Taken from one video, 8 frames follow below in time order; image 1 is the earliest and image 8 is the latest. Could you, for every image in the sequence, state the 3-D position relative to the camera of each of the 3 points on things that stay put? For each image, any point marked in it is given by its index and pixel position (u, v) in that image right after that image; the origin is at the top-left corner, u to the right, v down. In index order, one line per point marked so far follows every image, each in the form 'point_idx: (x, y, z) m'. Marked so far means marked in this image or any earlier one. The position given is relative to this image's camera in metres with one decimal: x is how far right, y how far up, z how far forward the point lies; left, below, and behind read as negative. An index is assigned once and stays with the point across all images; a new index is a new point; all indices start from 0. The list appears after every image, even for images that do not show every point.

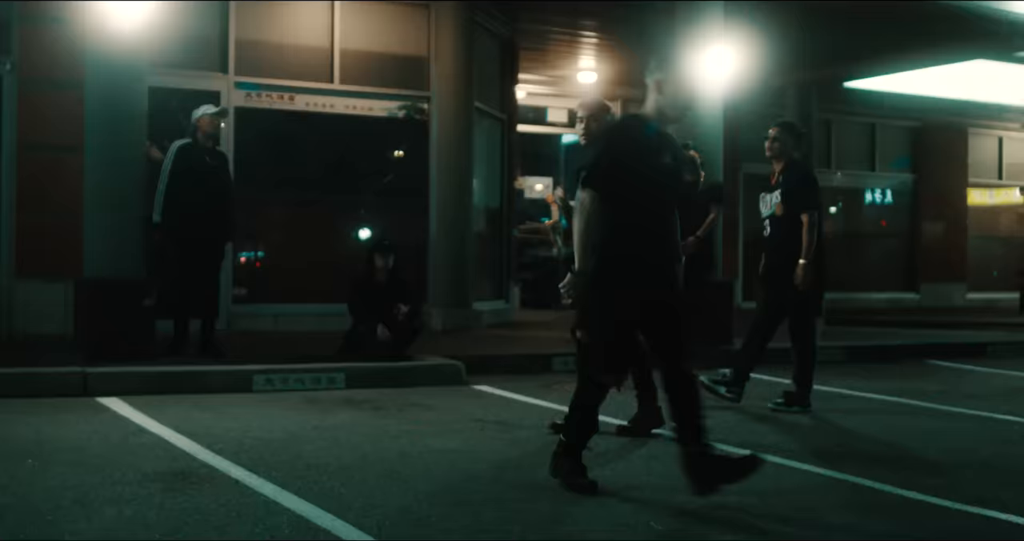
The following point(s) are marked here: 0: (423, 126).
0: (-0.9, +1.5, +12.5) m
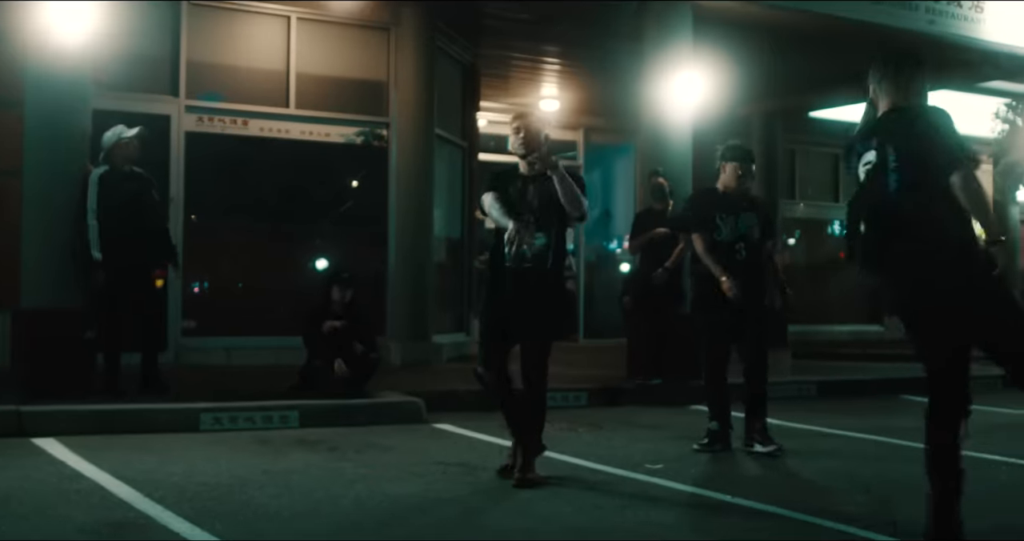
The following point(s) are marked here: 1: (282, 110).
0: (-1.3, +1.2, +12.1) m
1: (-2.2, +1.6, +11.5) m
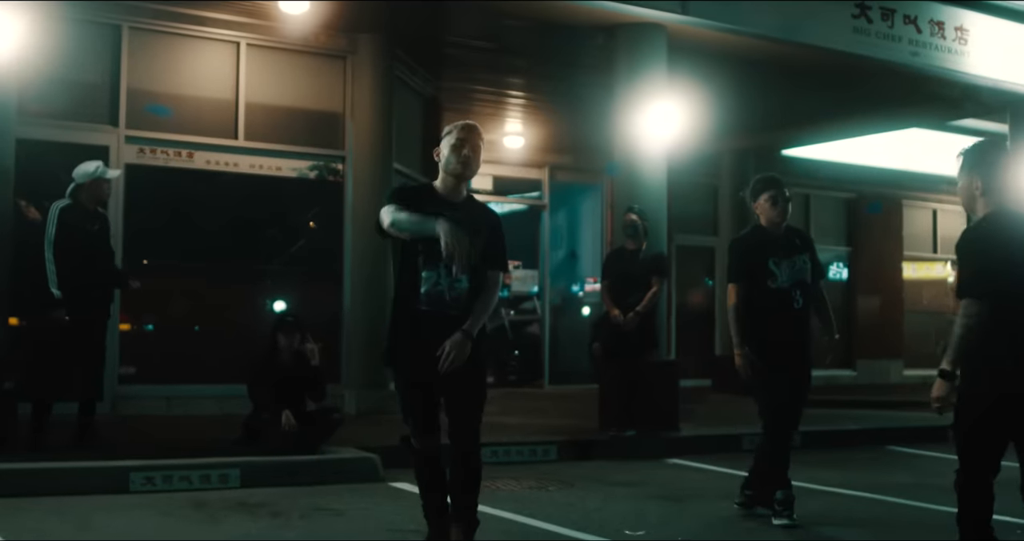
0: (-1.7, +0.8, +11.3) m
1: (-2.6, +1.2, +10.8) m
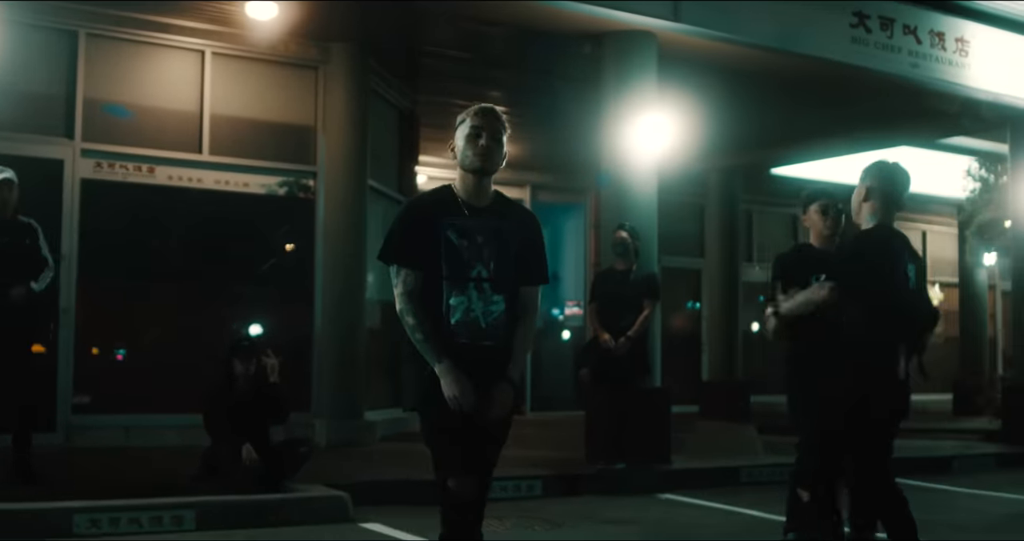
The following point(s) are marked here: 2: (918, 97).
0: (-1.8, +0.6, +10.7) m
1: (-2.7, +1.0, +10.1) m
2: (+4.0, +1.7, +11.7) m
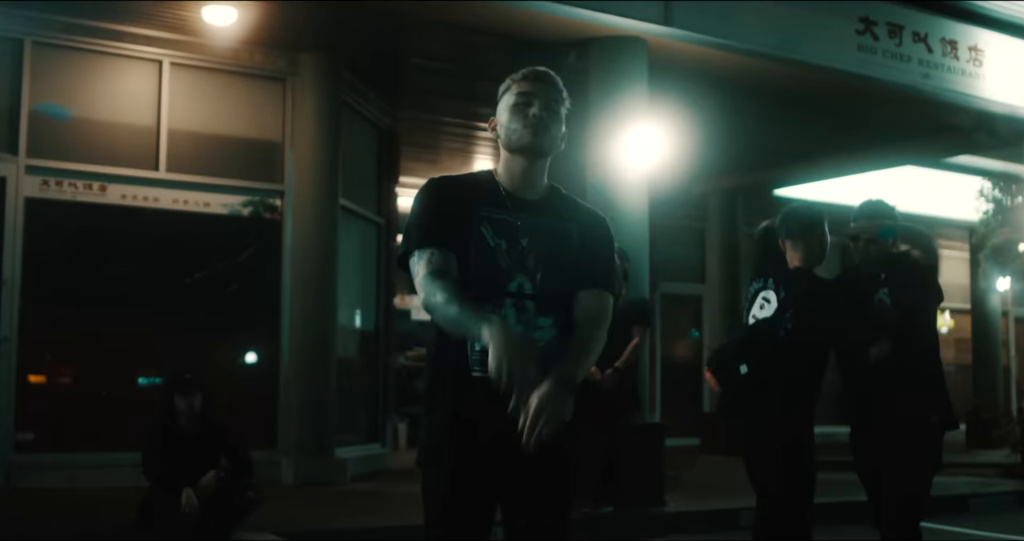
0: (-2.0, +0.4, +10.0) m
1: (-2.9, +0.8, +9.4) m
2: (+3.9, +1.5, +10.9) m
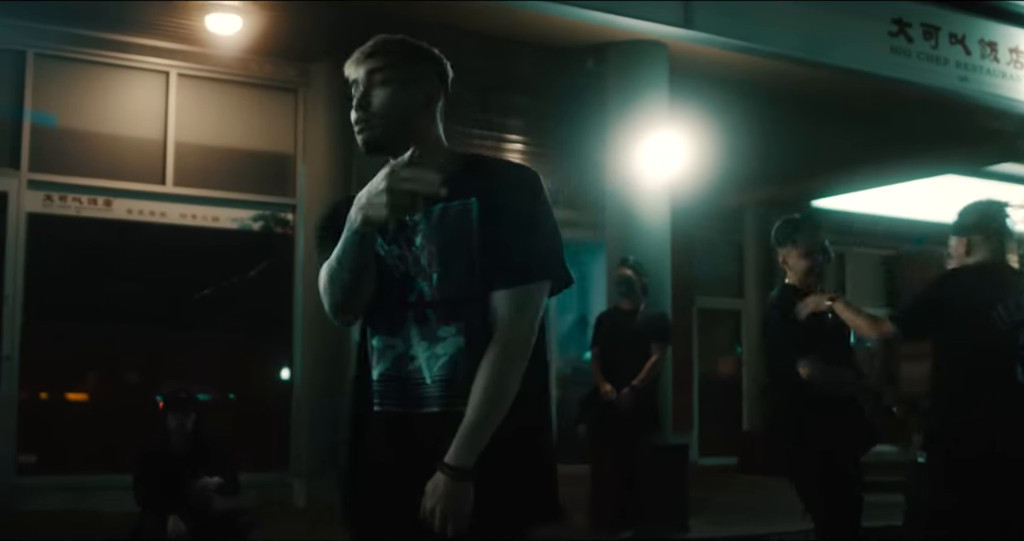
0: (-1.9, +0.2, +9.7) m
1: (-2.7, +0.6, +9.2) m
2: (+4.0, +1.4, +10.4) m
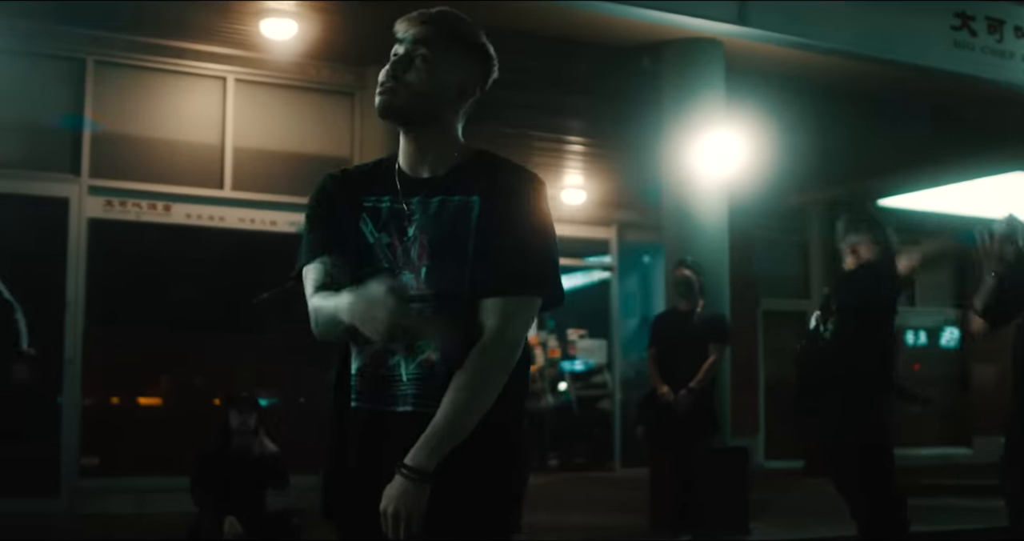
0: (-1.4, +0.2, +9.7) m
1: (-2.3, +0.6, +9.2) m
2: (+4.5, +1.4, +10.1) m
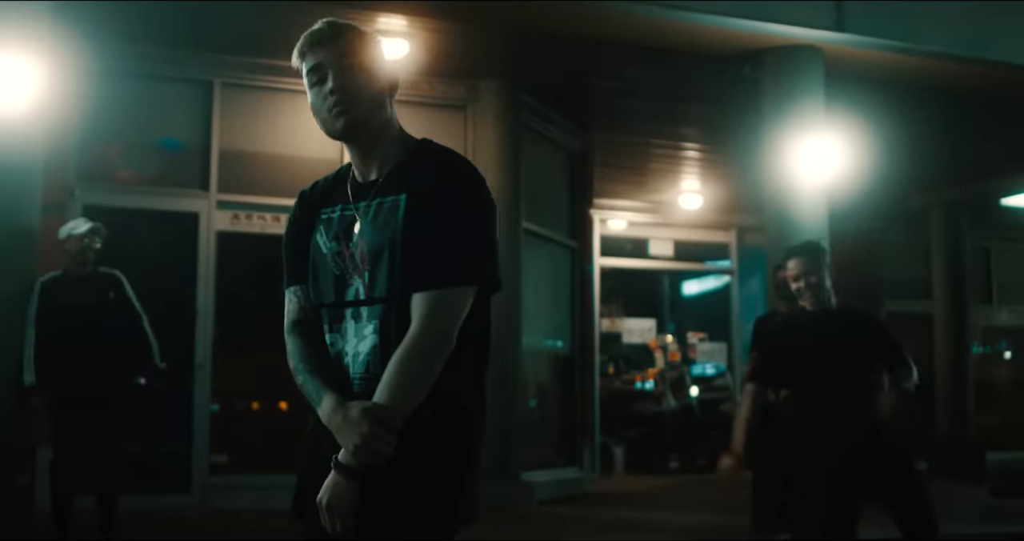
0: (-0.5, +0.1, +10.1) m
1: (-1.5, +0.5, +9.7) m
2: (+5.4, +1.4, +9.8) m
